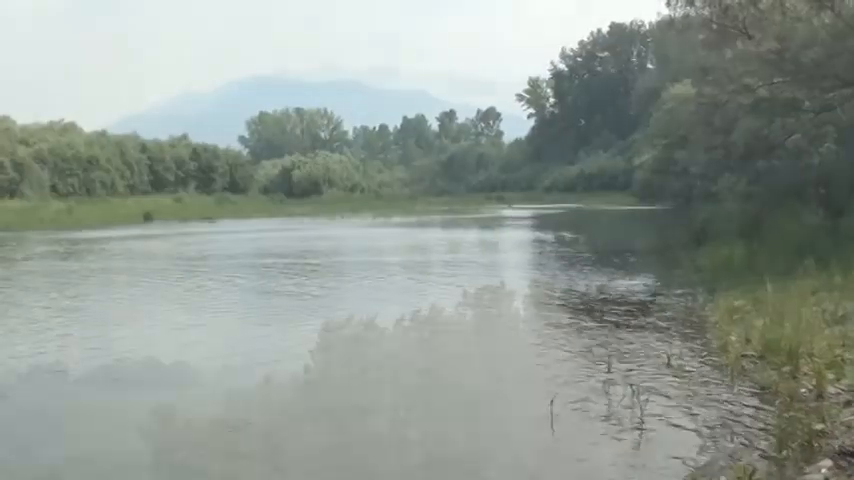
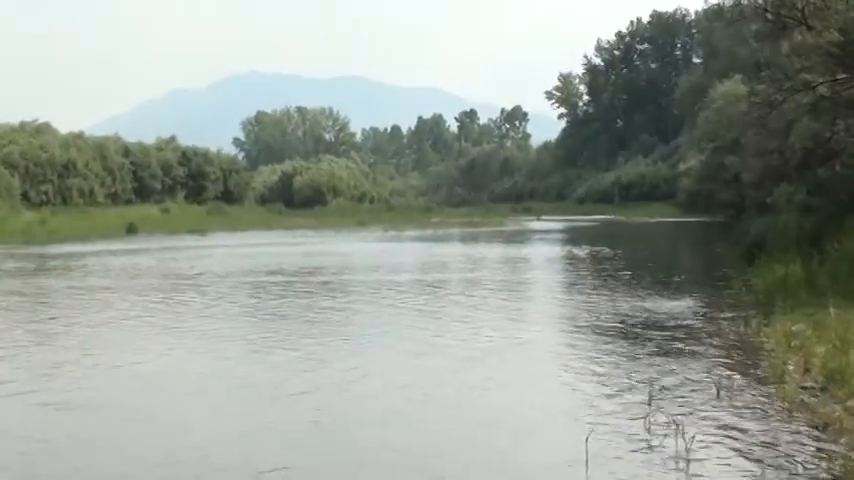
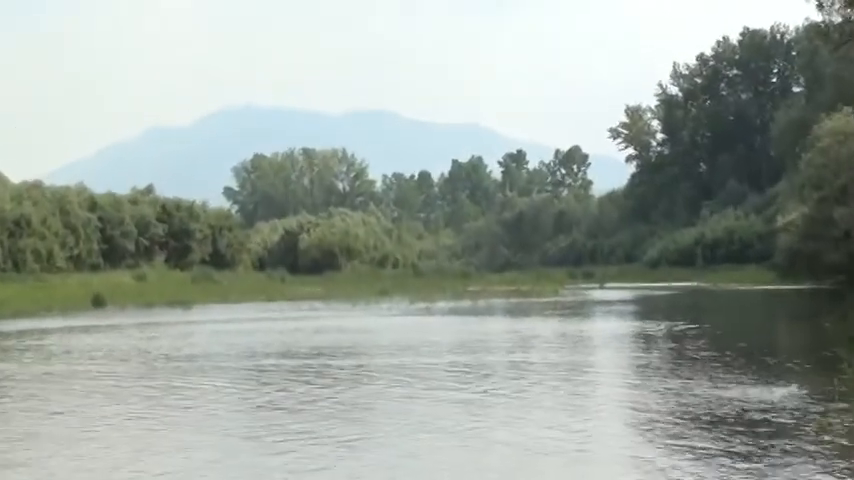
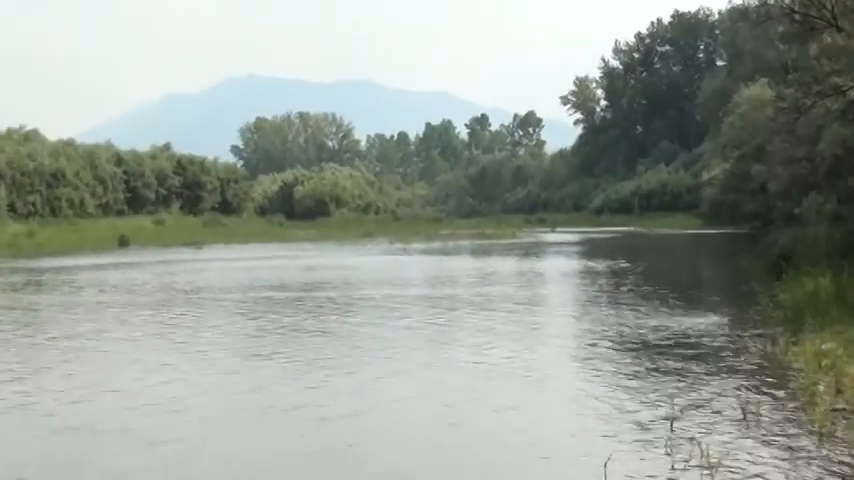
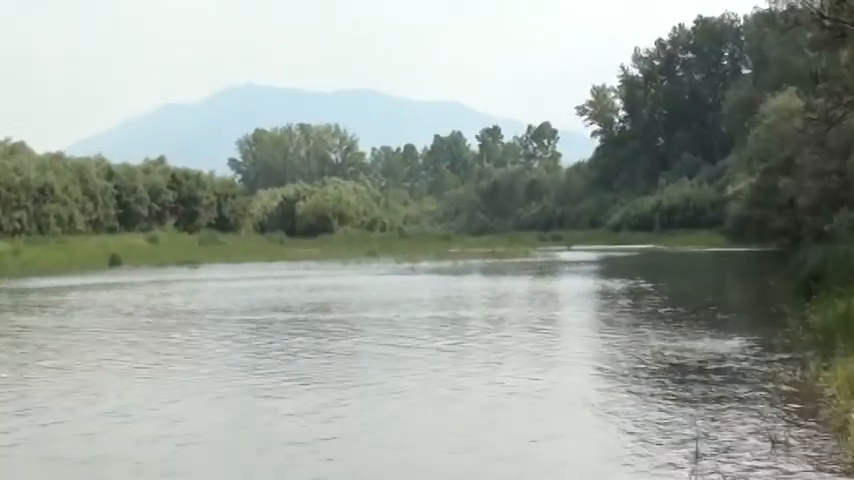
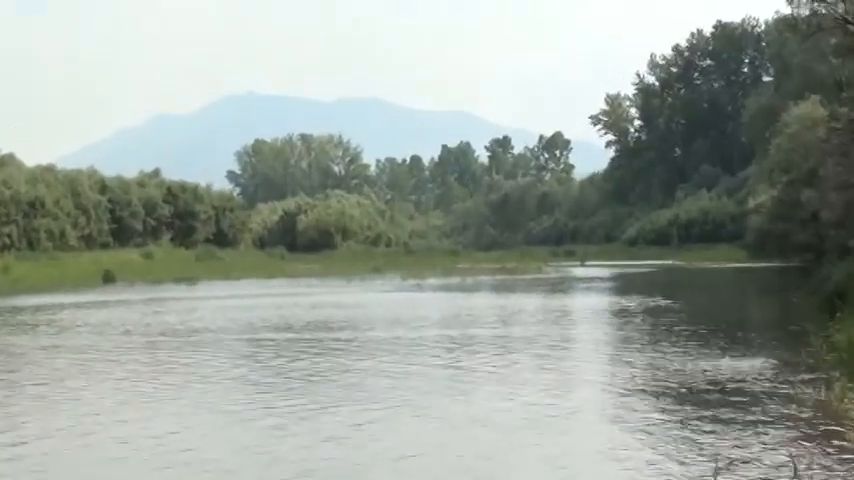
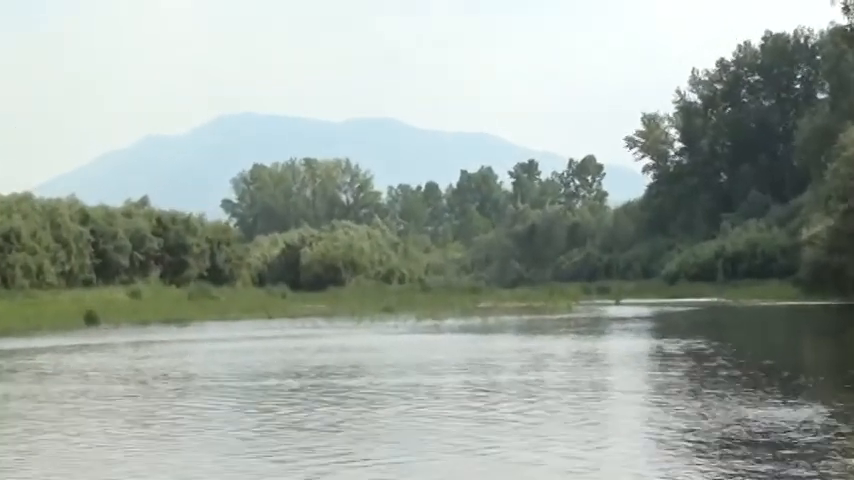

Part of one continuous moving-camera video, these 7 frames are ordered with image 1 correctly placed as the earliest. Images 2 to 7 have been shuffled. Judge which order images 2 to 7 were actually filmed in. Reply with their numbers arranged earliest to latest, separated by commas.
2, 4, 5, 6, 3, 7
